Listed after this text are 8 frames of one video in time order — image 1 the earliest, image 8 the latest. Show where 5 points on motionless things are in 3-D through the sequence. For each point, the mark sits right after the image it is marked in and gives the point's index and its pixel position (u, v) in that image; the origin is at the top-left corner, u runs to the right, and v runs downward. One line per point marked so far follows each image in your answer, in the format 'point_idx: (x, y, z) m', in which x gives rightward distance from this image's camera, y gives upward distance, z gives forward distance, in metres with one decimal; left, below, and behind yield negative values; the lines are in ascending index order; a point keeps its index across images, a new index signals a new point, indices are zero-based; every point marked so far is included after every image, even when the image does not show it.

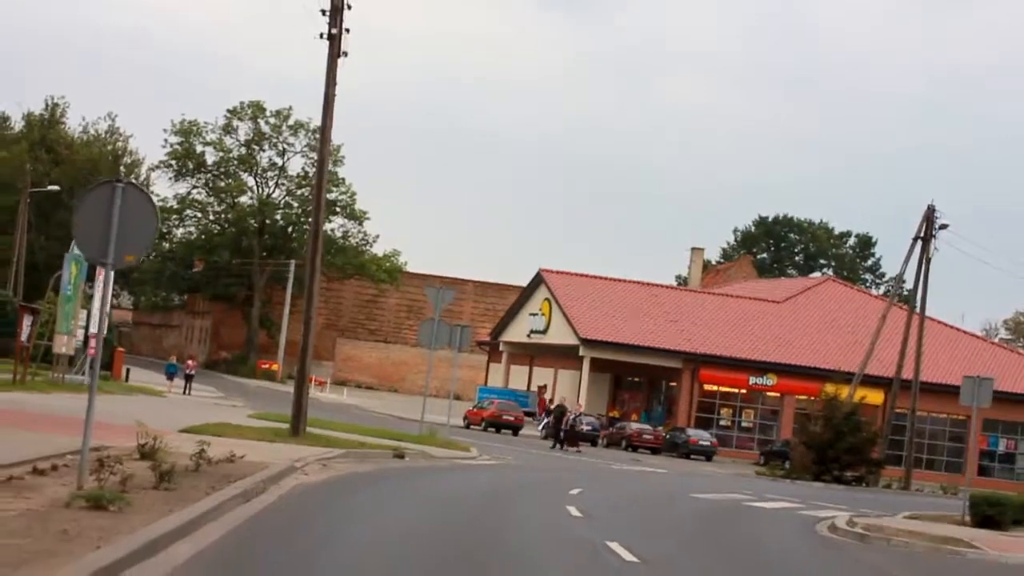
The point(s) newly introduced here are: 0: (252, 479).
0: (-3.0, -2.2, +15.2) m
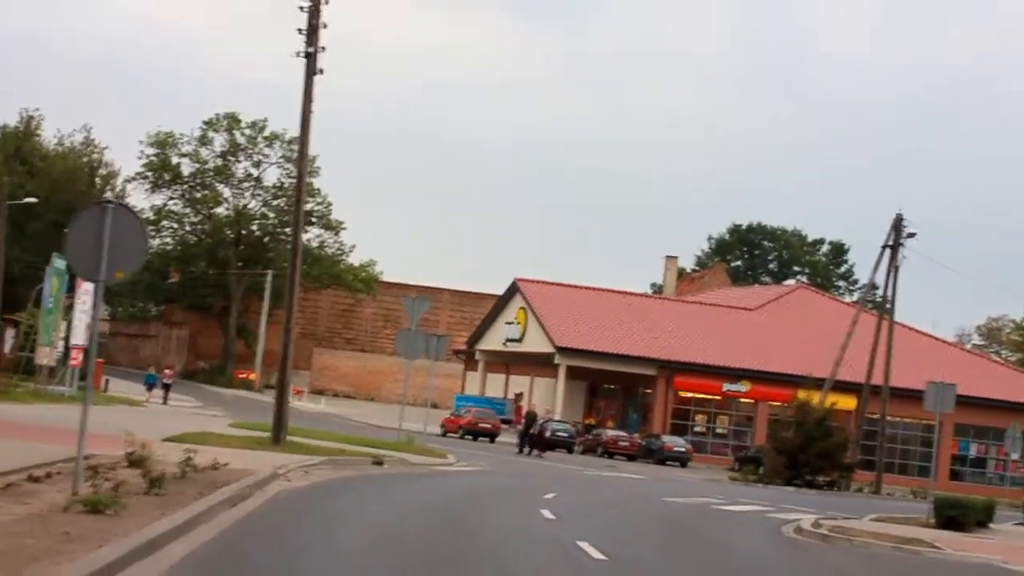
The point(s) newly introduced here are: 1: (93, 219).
0: (-3.3, -2.4, +15.7) m
1: (-4.2, +0.7, +13.1) m
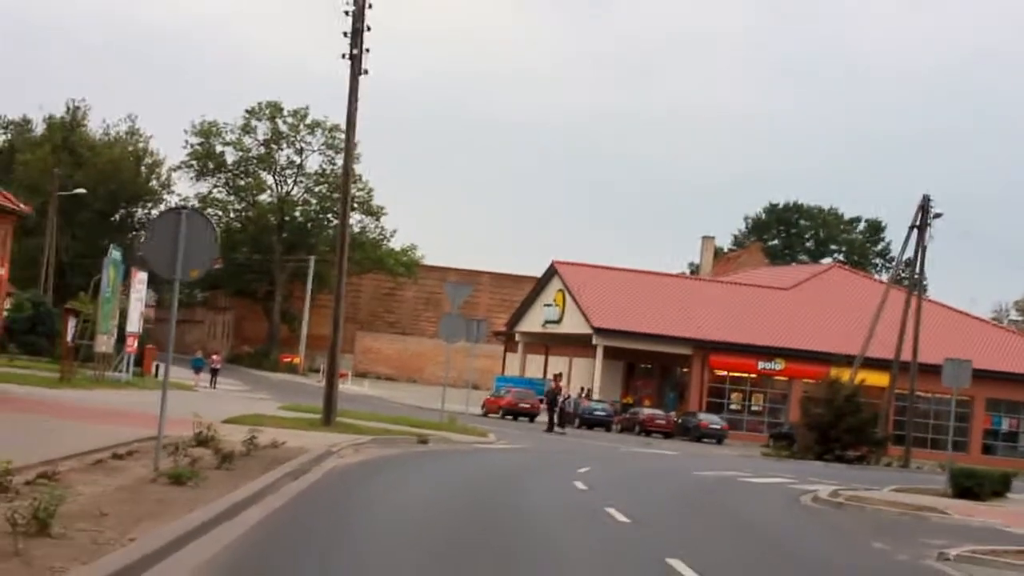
0: (-2.9, -2.3, +17.3) m
1: (-3.8, +0.7, +14.6) m
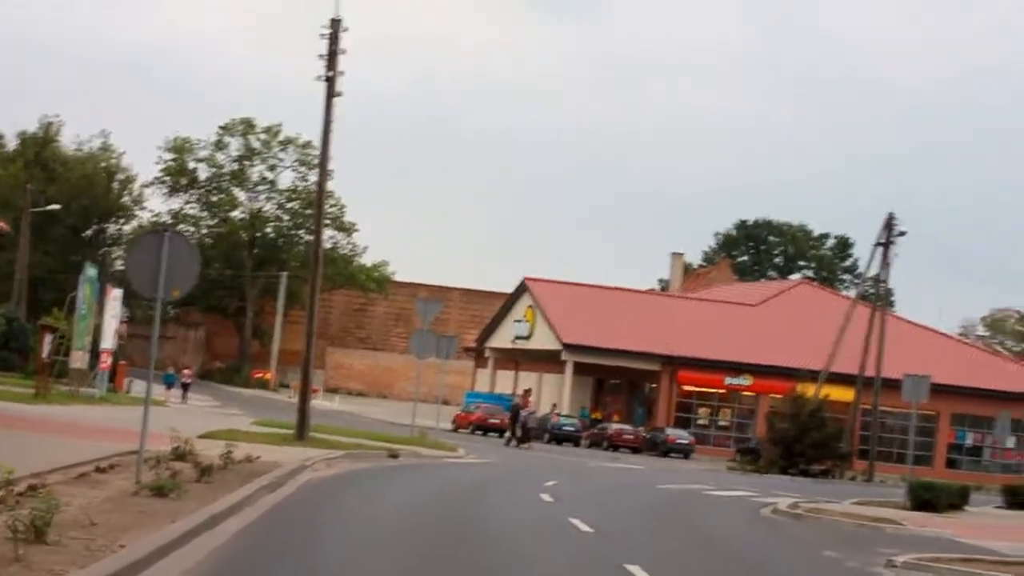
0: (-3.3, -2.5, +17.9) m
1: (-4.2, +0.5, +15.2) m
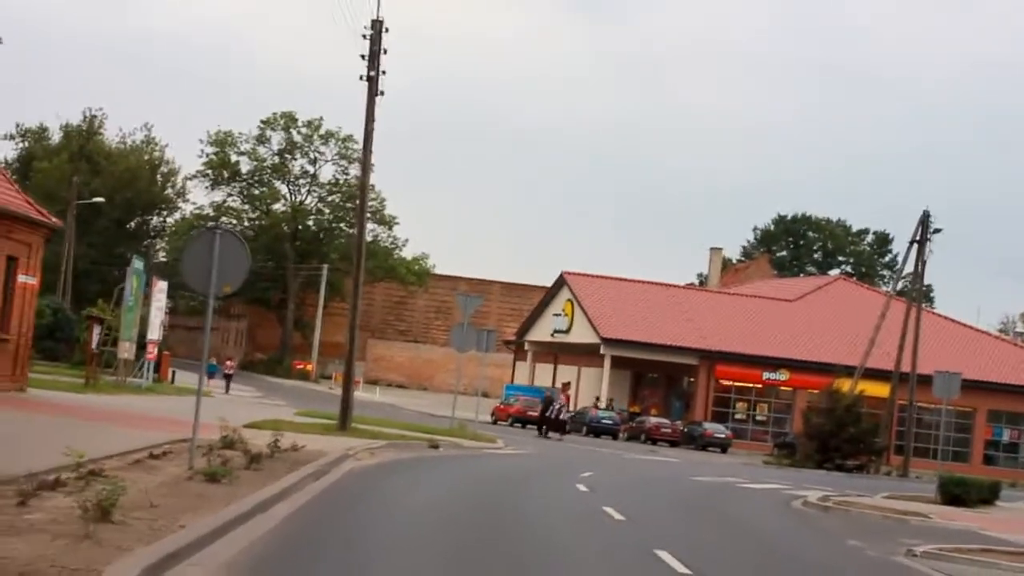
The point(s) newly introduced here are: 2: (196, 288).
0: (-2.8, -2.5, +18.6) m
1: (-3.8, +0.6, +15.9) m
2: (-3.9, 0.0, +15.9) m
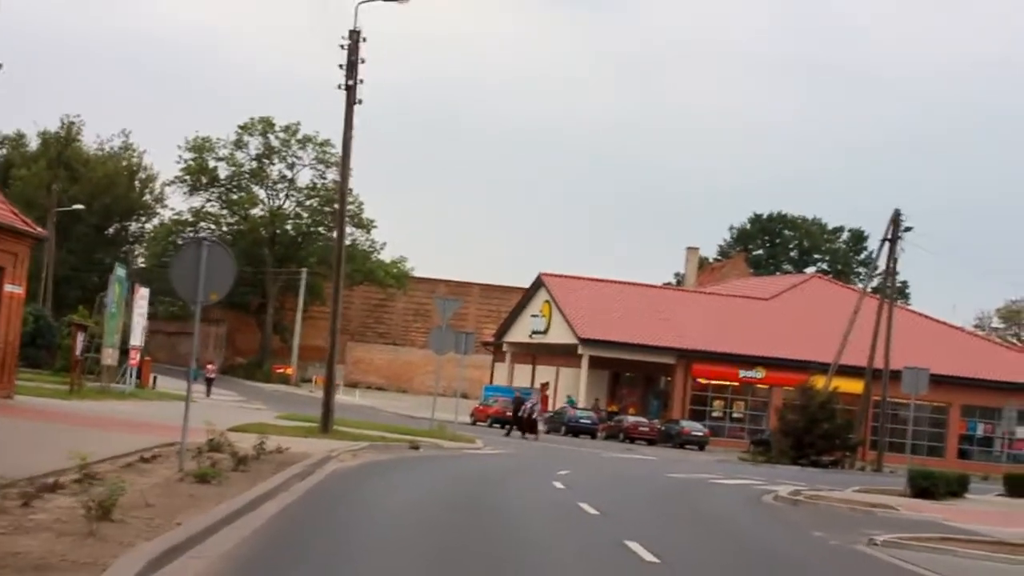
0: (-3.1, -2.6, +19.2) m
1: (-4.1, +0.4, +16.5) m
2: (-4.2, -0.1, +16.5) m
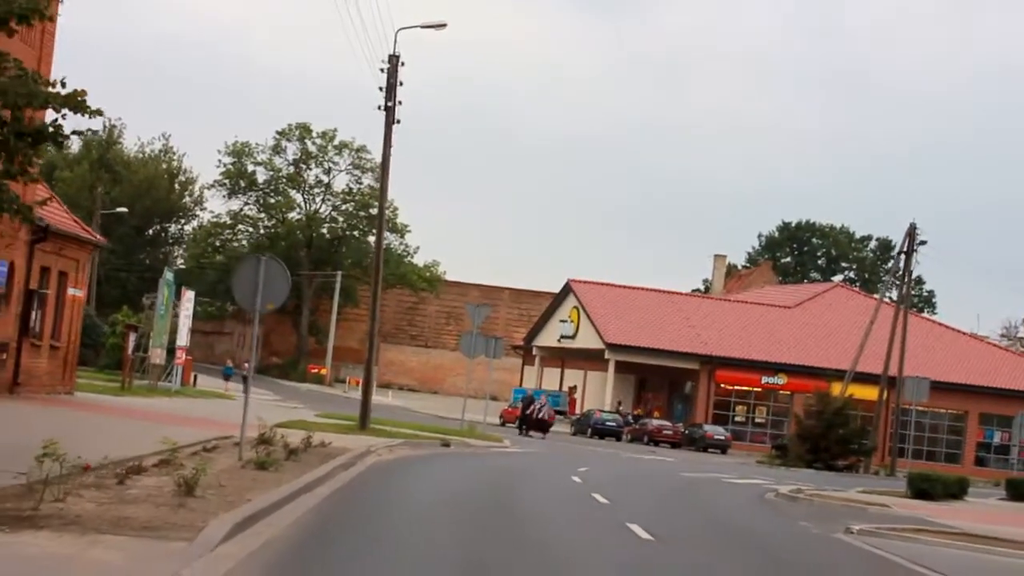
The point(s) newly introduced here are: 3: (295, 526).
0: (-2.7, -2.7, +21.2) m
1: (-3.7, +0.3, +18.6) m
2: (-3.8, -0.2, +18.6) m
3: (-2.1, -2.3, +12.8) m
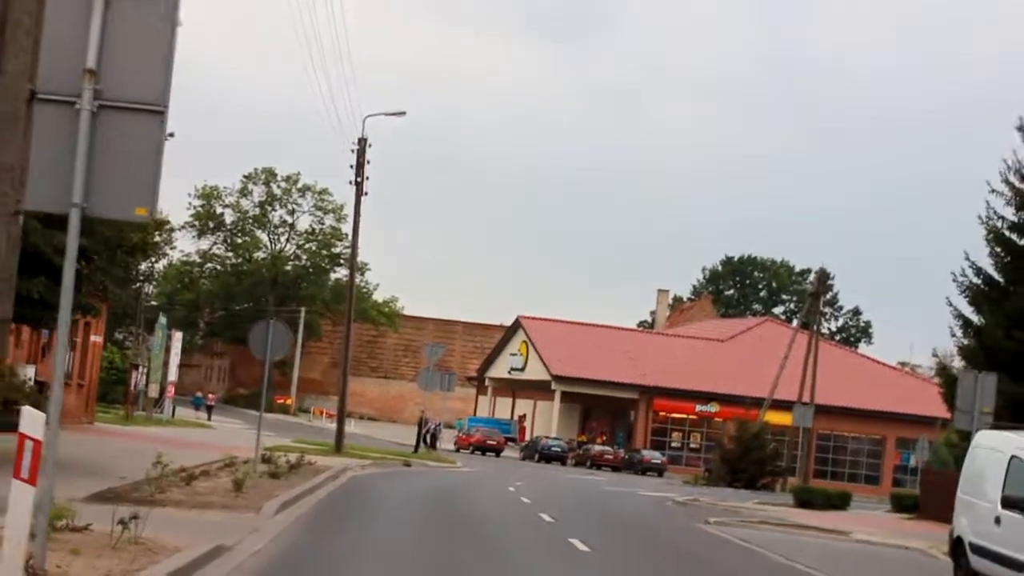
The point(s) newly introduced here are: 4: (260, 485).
0: (-3.8, -3.8, +27.1) m
1: (-4.7, -0.7, +24.5) m
2: (-4.8, -1.3, +24.5) m
3: (-2.9, -3.2, +18.7) m
4: (-3.8, -3.1, +19.9) m
